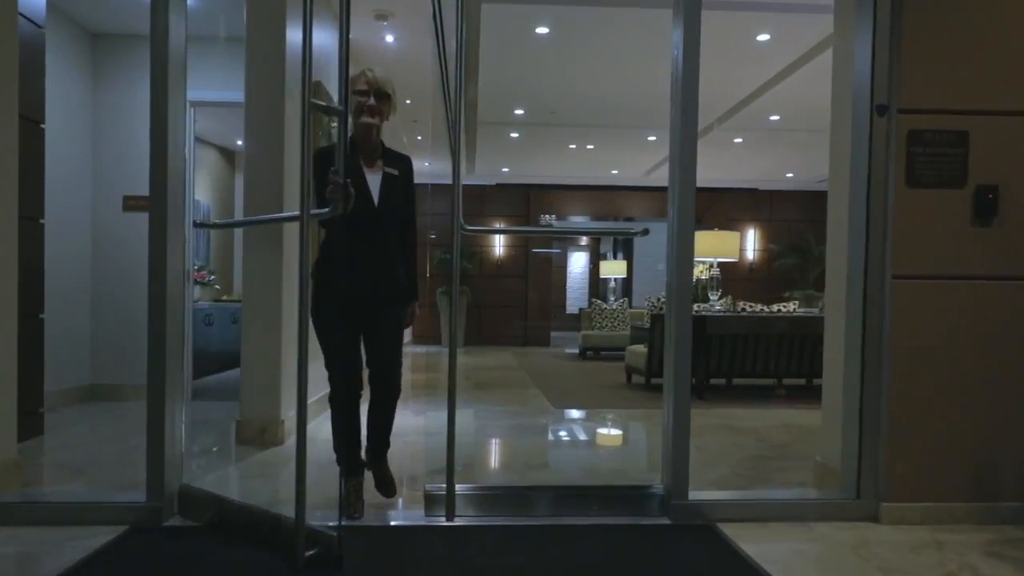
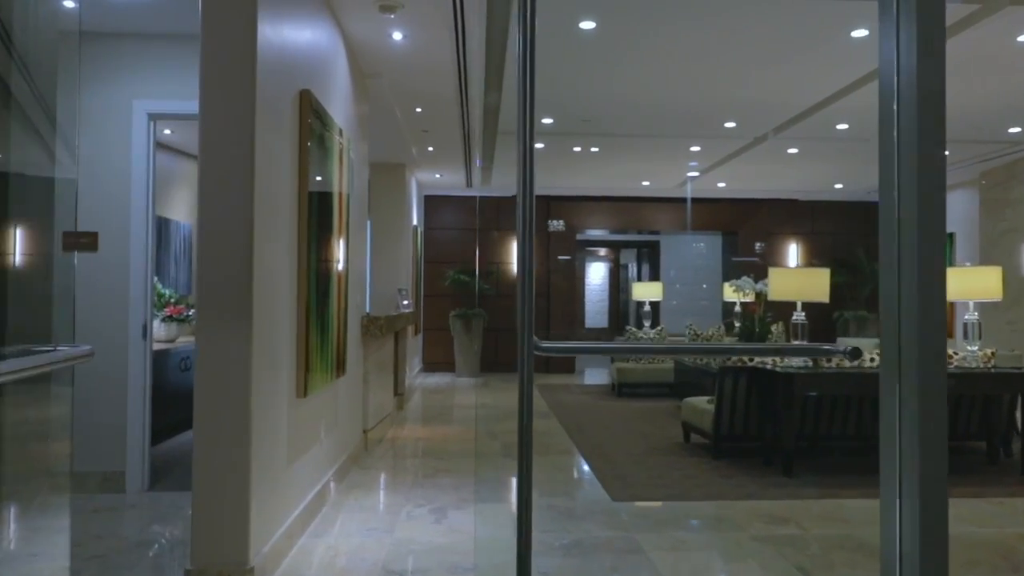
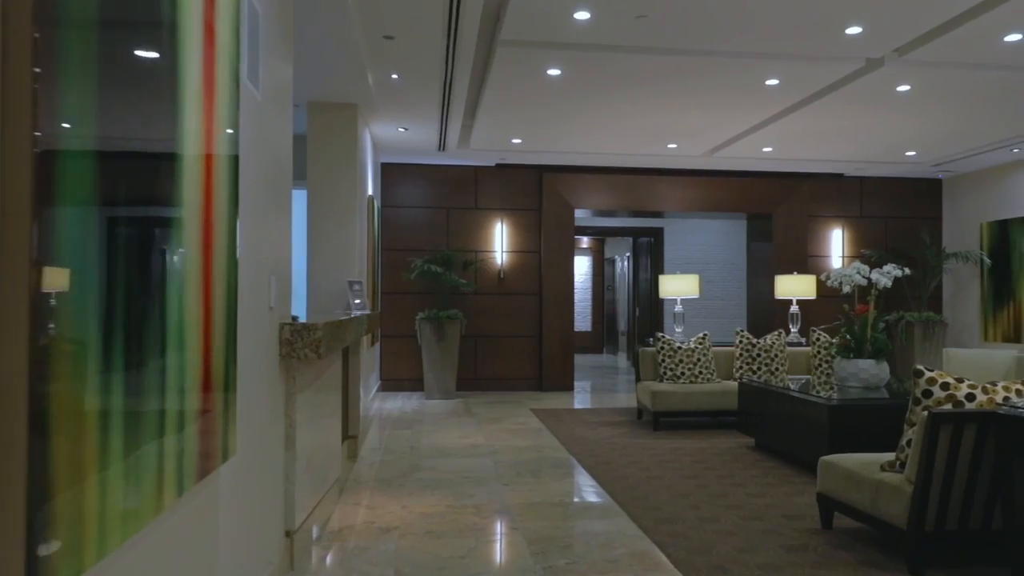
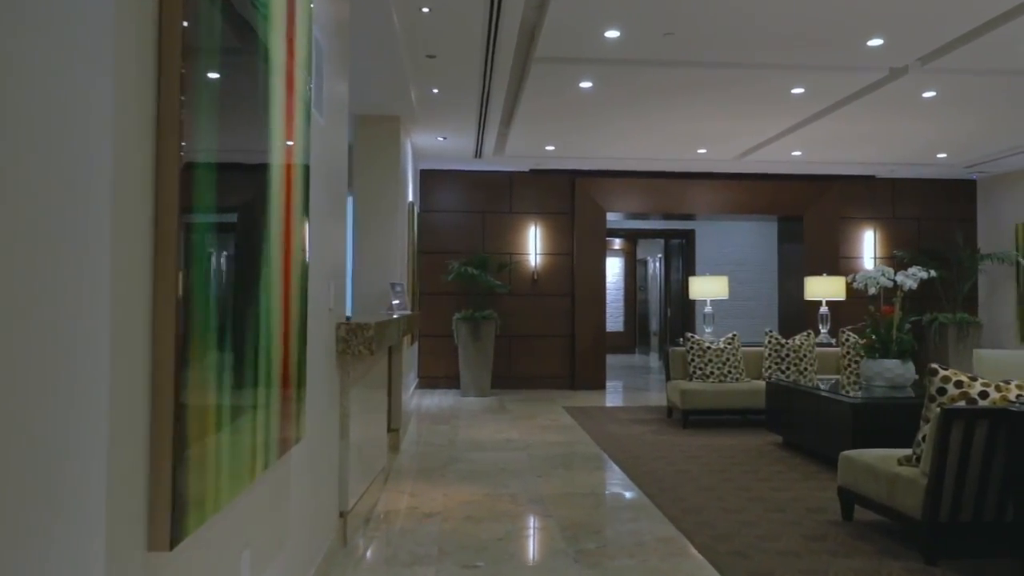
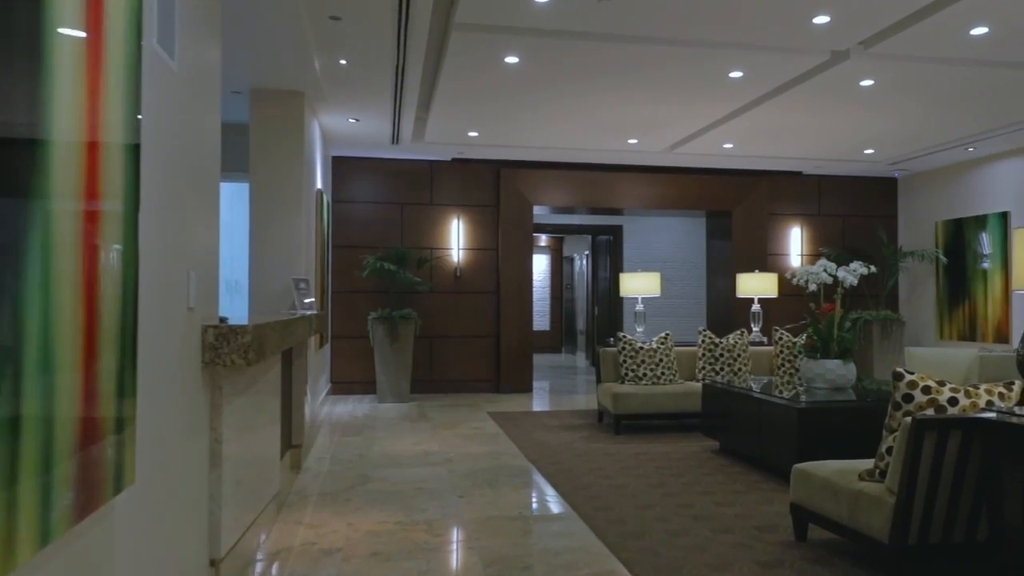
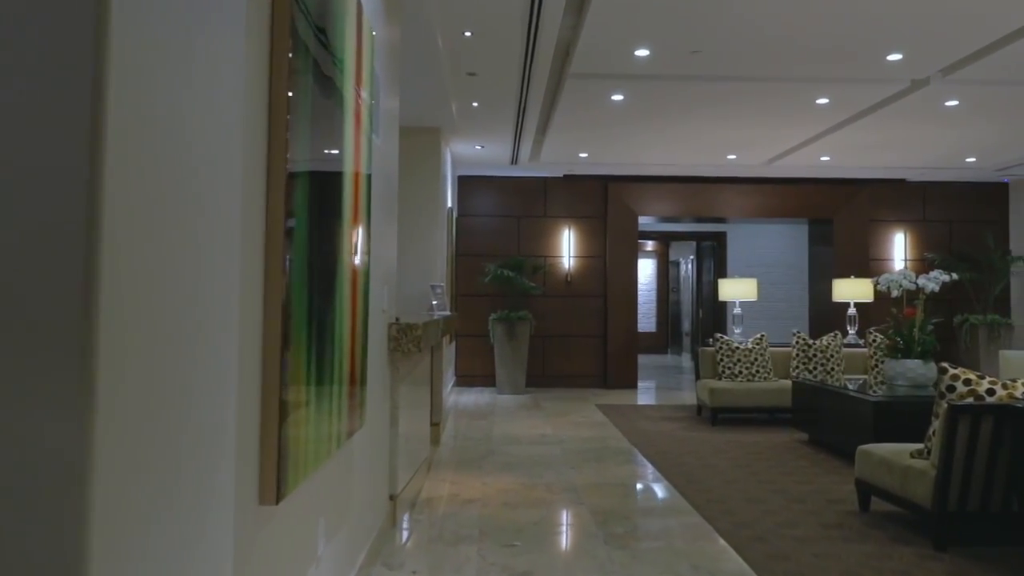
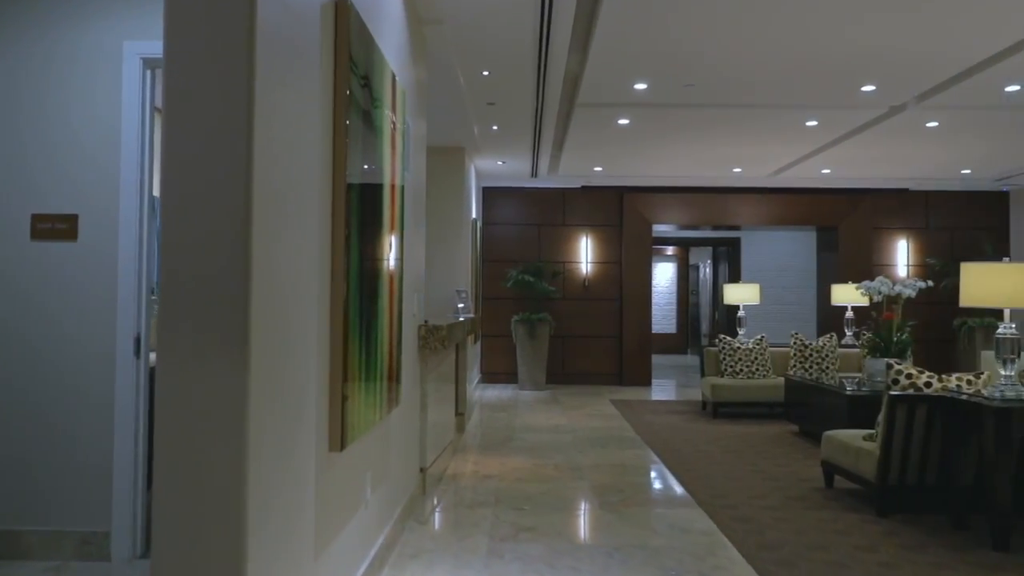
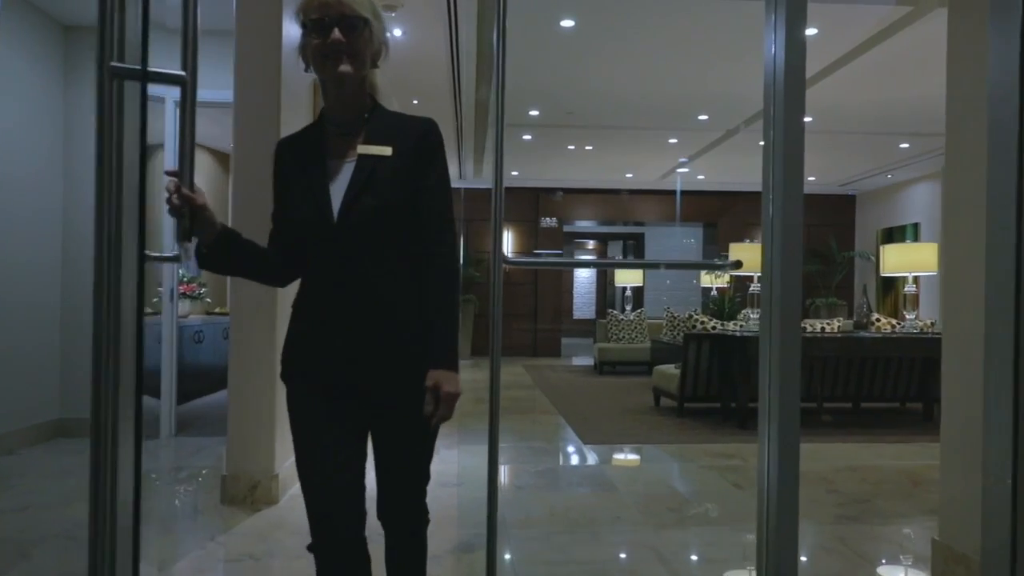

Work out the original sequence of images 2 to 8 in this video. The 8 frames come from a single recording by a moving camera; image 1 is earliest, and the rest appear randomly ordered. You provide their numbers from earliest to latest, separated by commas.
8, 2, 7, 6, 4, 3, 5
